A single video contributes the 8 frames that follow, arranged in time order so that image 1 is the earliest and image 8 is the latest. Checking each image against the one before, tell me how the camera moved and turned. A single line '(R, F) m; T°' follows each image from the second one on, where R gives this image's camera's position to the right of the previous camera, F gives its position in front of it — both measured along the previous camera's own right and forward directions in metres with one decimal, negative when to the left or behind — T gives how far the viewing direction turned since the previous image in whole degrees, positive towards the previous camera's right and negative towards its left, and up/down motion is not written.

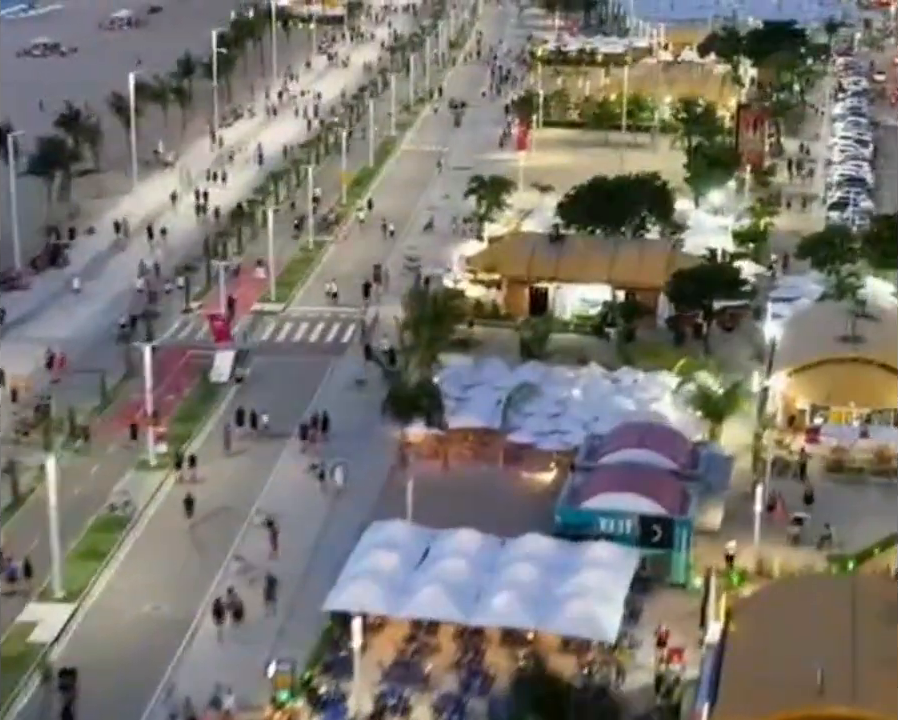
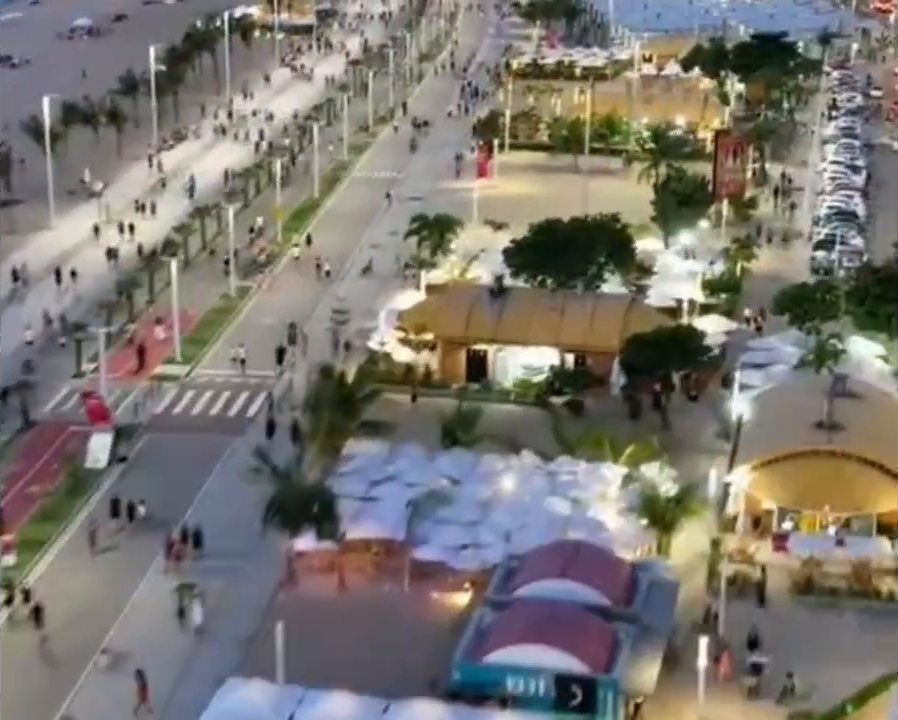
(+2.3, +6.9) m; 0°
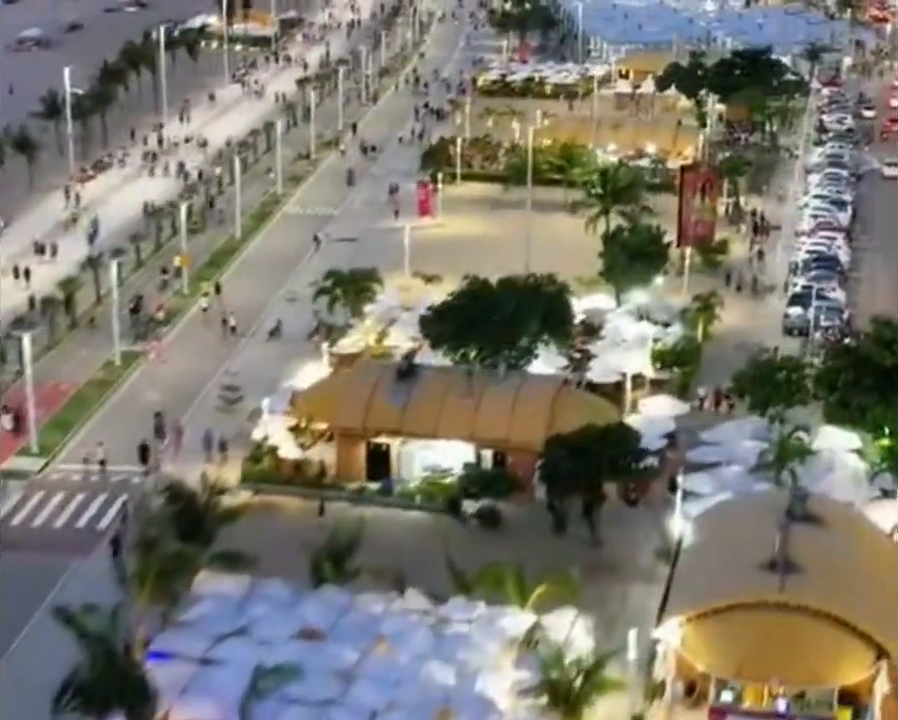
(+2.7, +7.6) m; 0°
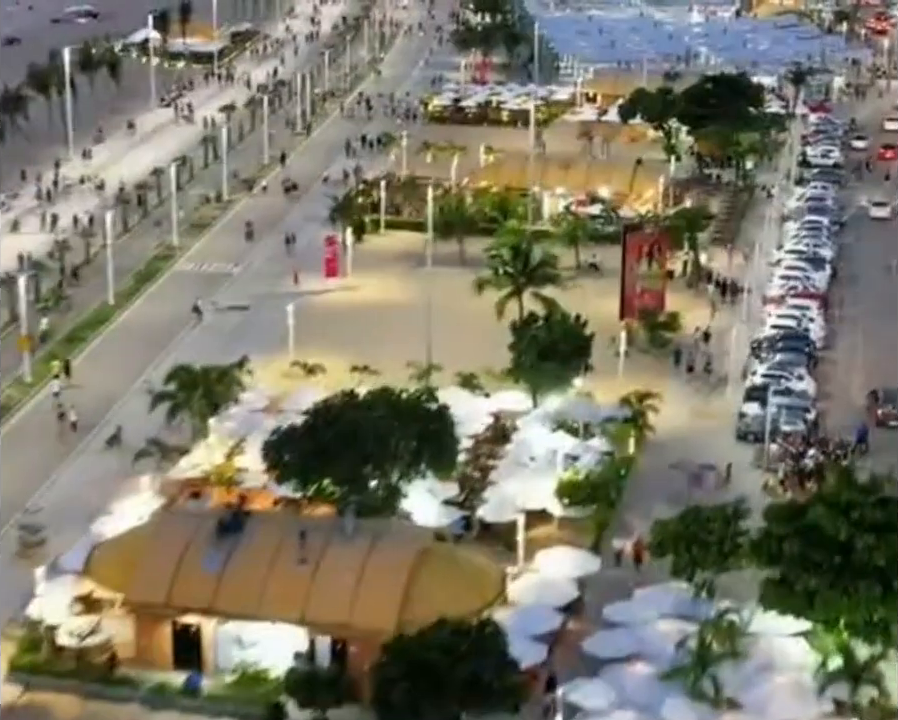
(+3.4, +9.6) m; 0°
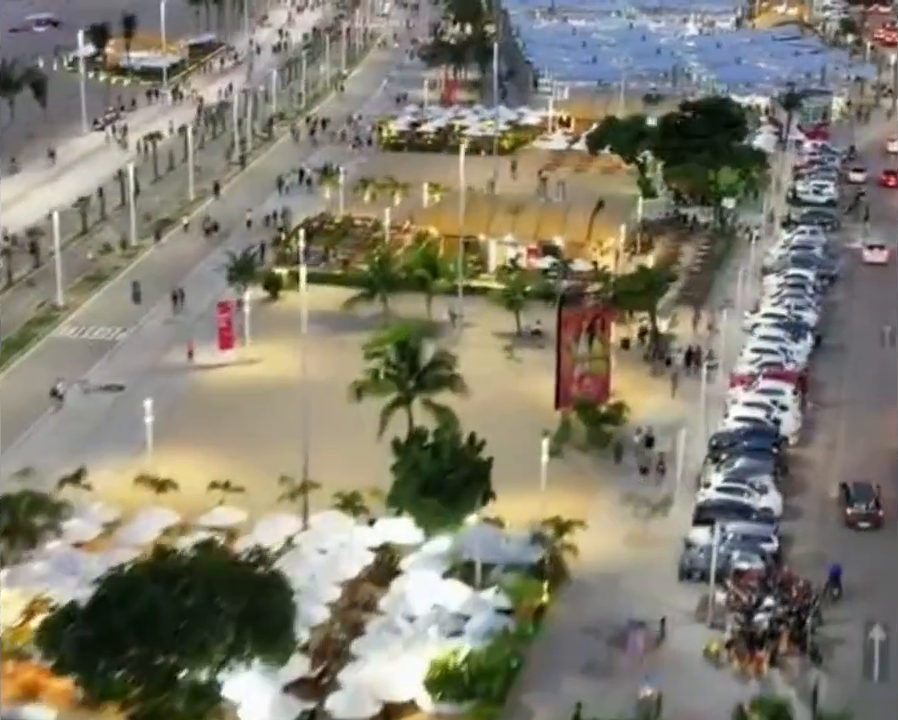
(+3.1, +8.6) m; -1°
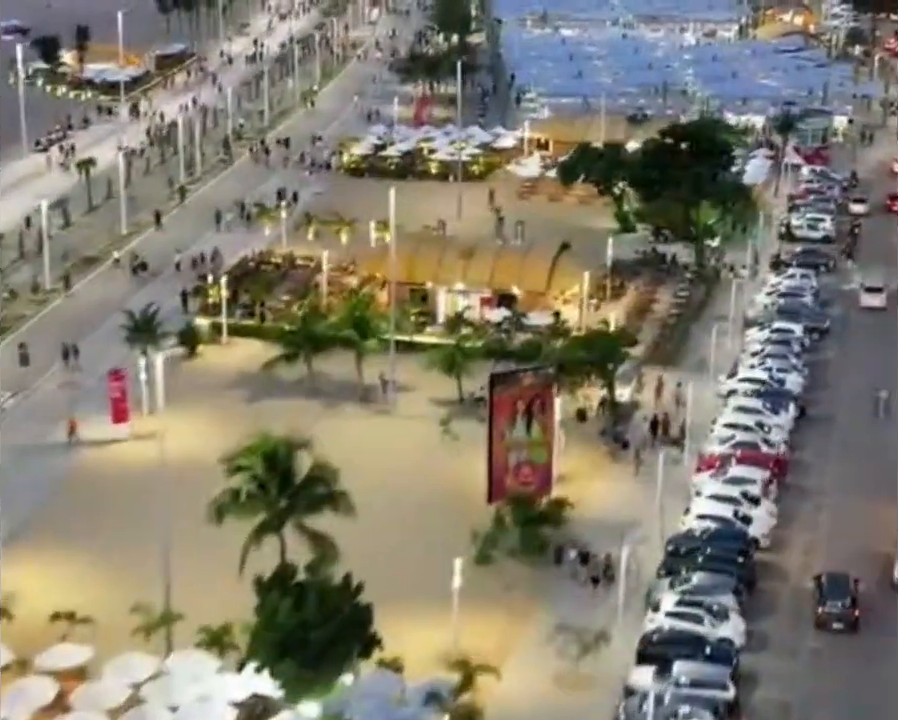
(+2.4, +6.5) m; -1°
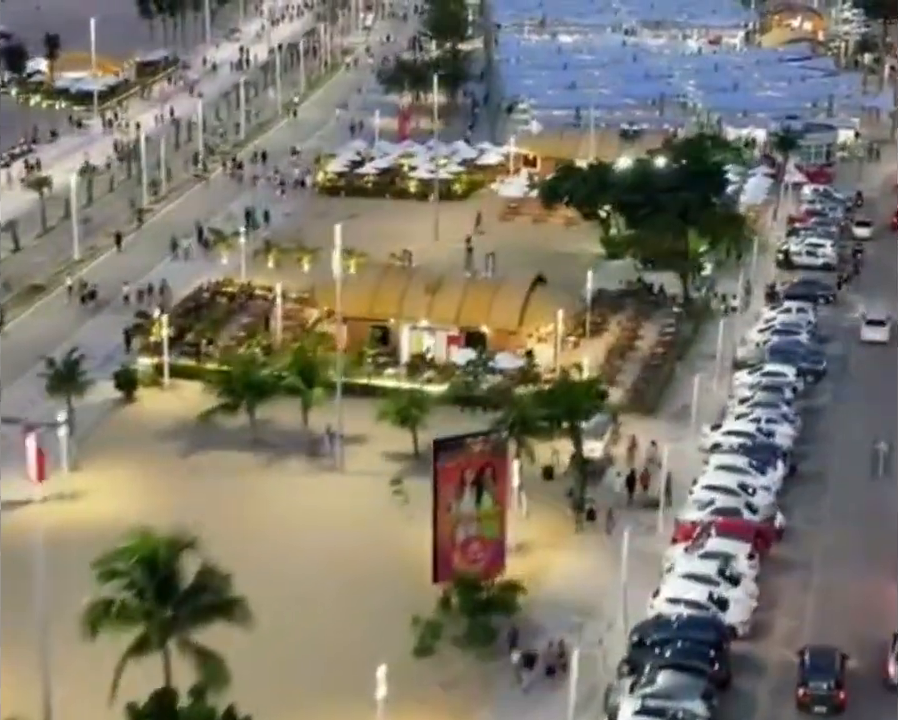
(+1.5, +4.2) m; -1°
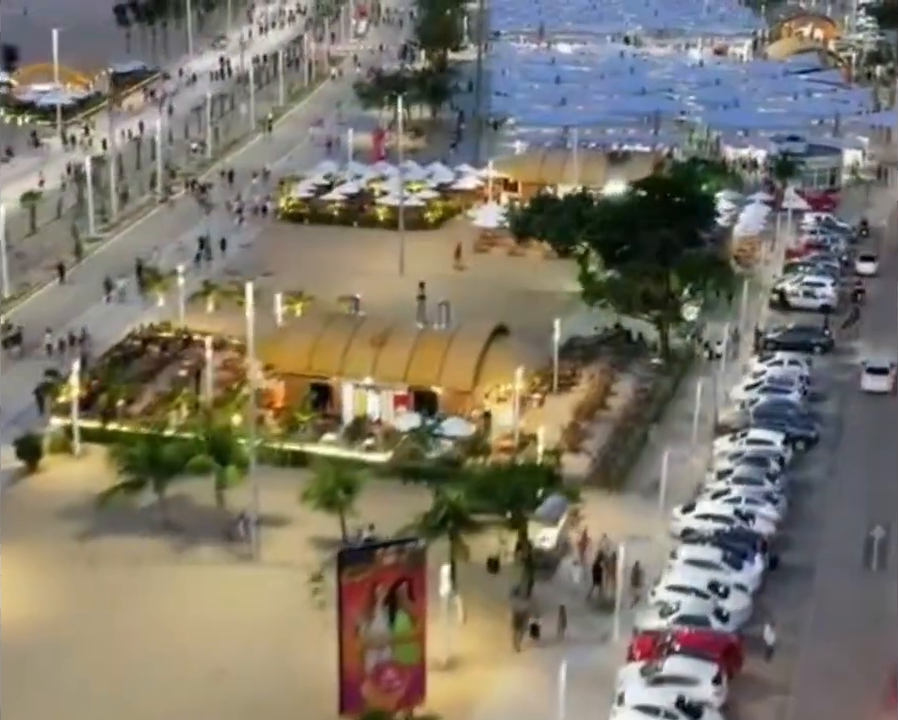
(+1.9, +5.2) m; -1°
